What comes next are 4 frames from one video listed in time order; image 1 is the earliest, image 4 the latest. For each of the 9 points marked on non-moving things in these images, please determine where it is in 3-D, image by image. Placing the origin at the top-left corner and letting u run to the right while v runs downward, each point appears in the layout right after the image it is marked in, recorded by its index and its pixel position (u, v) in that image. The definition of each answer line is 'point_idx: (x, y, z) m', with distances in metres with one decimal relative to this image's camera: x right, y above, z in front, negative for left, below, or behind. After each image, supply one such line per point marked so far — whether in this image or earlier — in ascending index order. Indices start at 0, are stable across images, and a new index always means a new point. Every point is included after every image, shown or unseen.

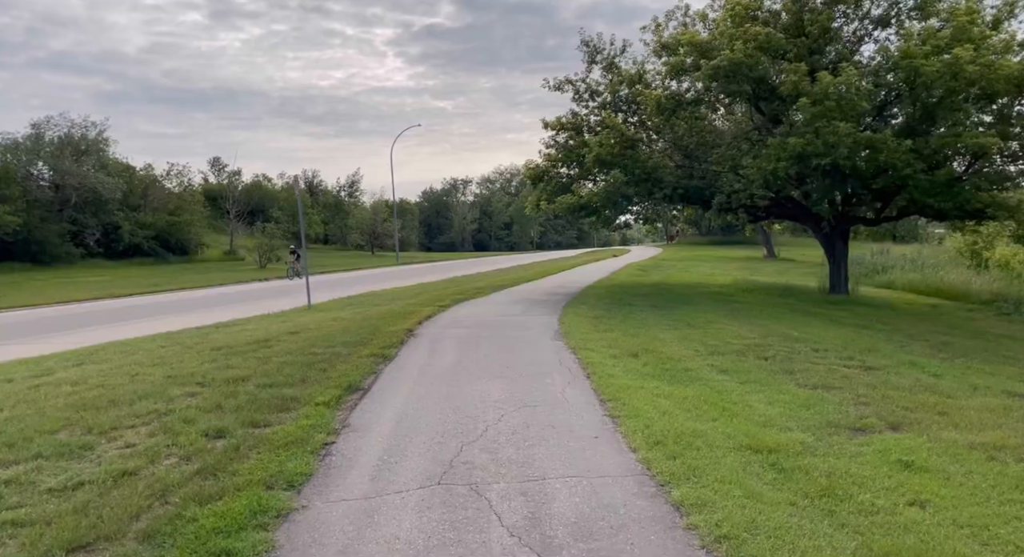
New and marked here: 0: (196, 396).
0: (-3.7, -1.4, +7.9) m
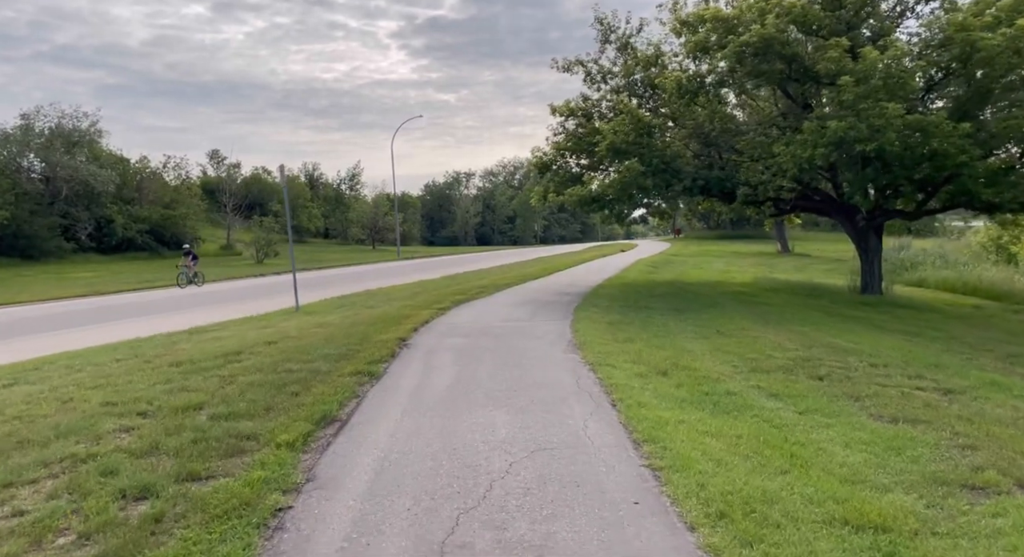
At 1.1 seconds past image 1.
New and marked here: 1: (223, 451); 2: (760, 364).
0: (-3.6, -1.4, +6.4) m
1: (-2.5, -1.5, +5.9) m
2: (+3.5, -1.2, +9.5) m
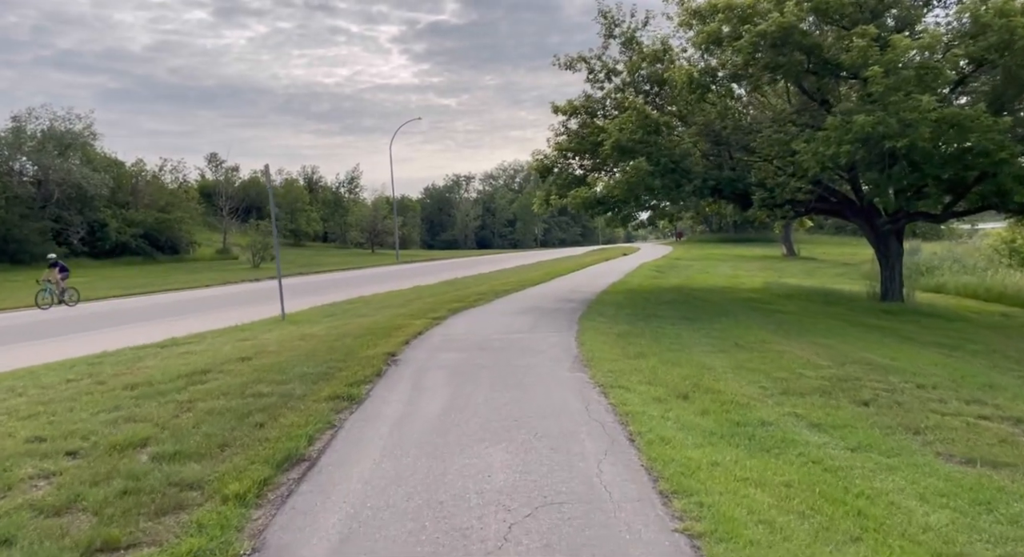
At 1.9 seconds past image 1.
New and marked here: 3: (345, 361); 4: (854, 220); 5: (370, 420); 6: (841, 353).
0: (-3.6, -1.6, +5.3) m
1: (-2.5, -1.6, +4.8) m
2: (+3.4, -1.3, +8.4) m
3: (-2.4, -1.2, +9.9) m
4: (+9.2, +1.6, +18.3) m
5: (-1.5, -1.5, +7.0) m
6: (+5.1, -1.1, +10.5) m
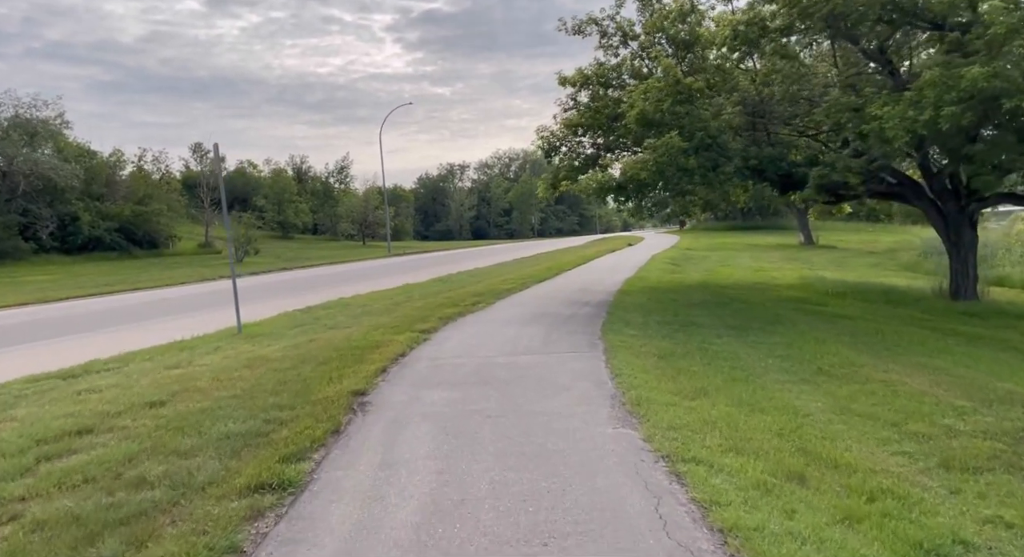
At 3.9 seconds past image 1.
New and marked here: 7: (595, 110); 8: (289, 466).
0: (-3.4, -1.8, +2.5) m
1: (-2.3, -1.8, +2.0) m
2: (+3.6, -1.4, +5.6) m
3: (-2.3, -1.3, +7.1) m
4: (+9.2, +1.7, +15.5) m
5: (-1.3, -1.6, +4.2) m
6: (+5.2, -1.2, +7.7) m
7: (+2.1, +4.3, +17.2) m
8: (-1.8, -1.5, +5.4) m
